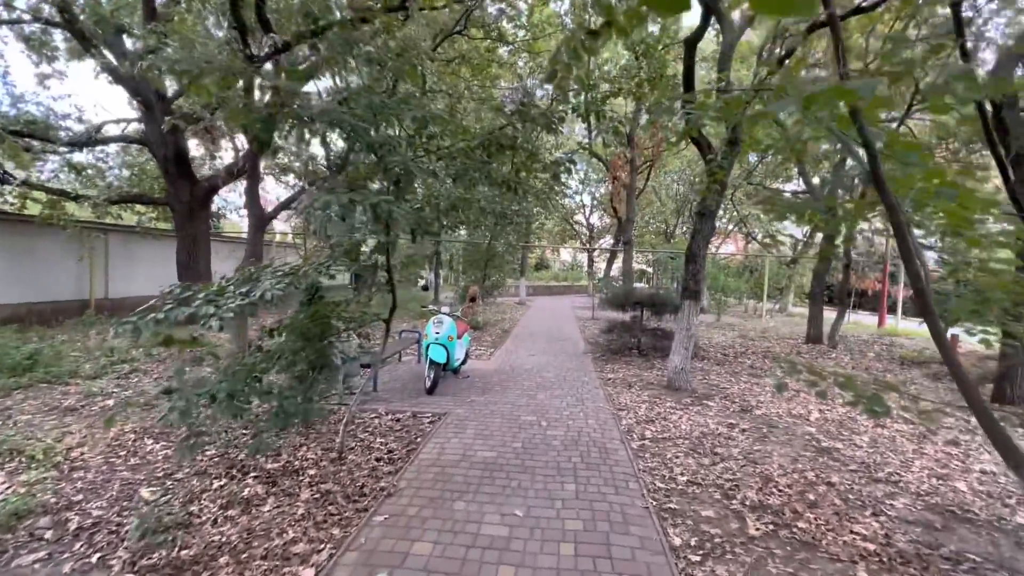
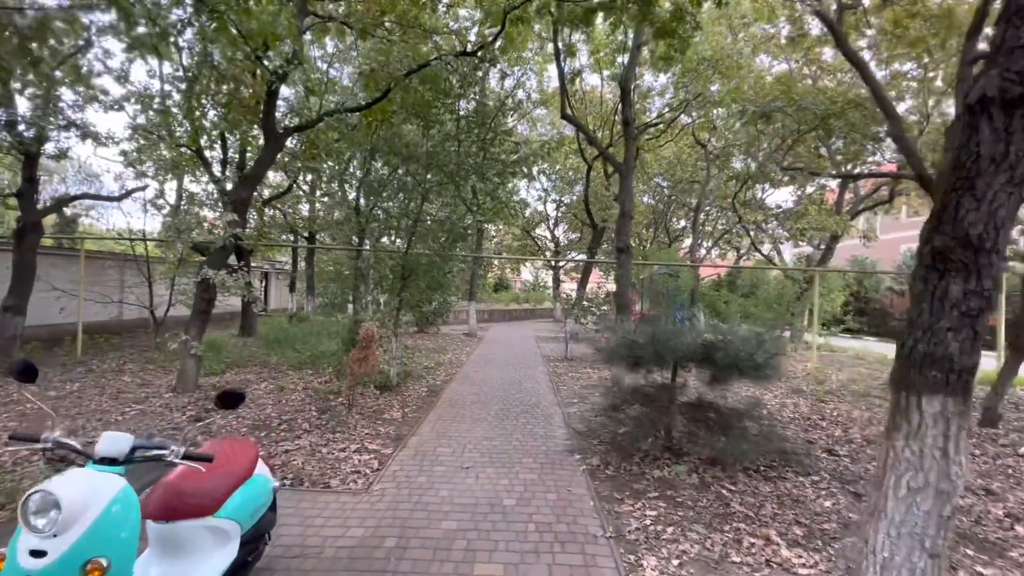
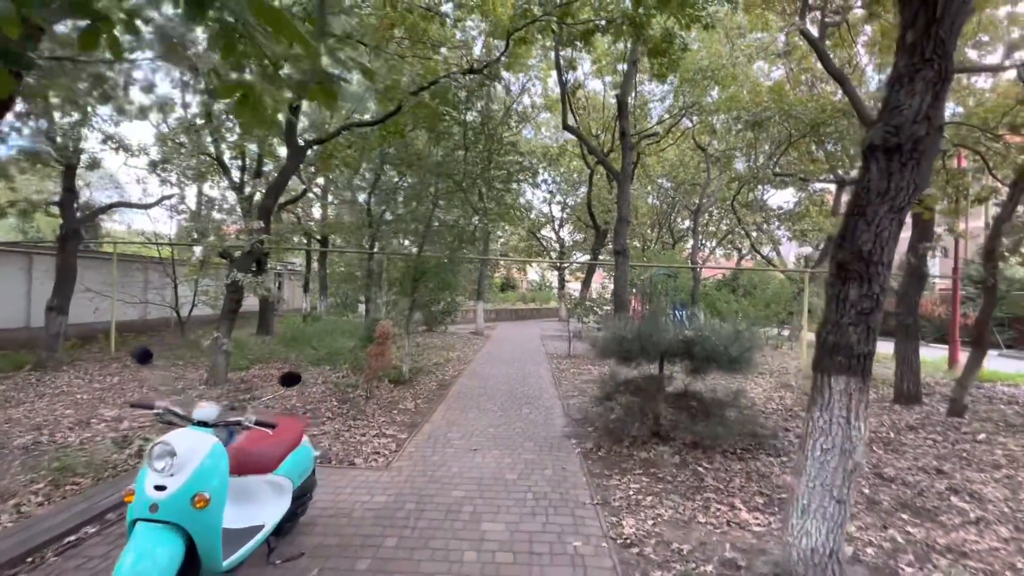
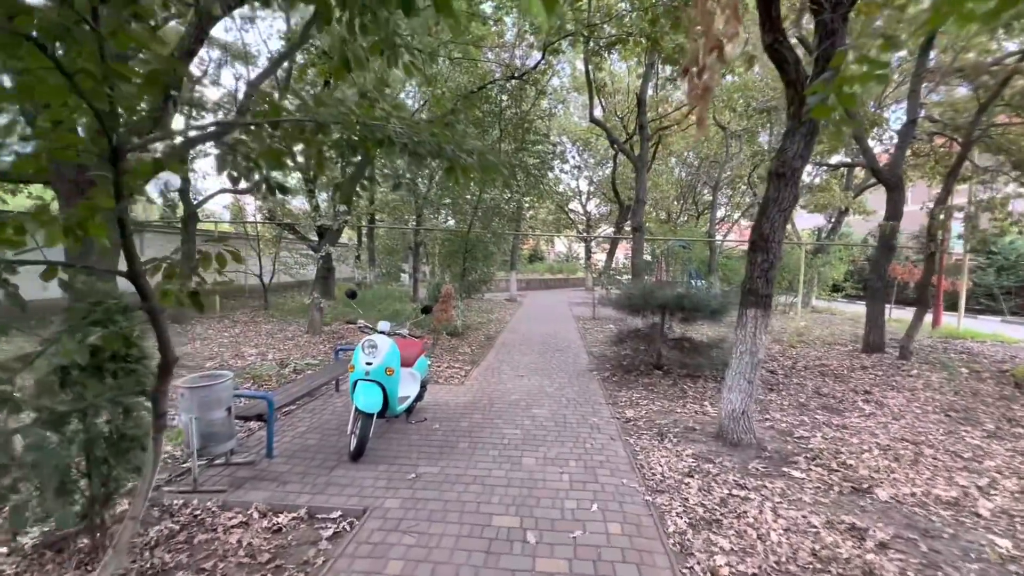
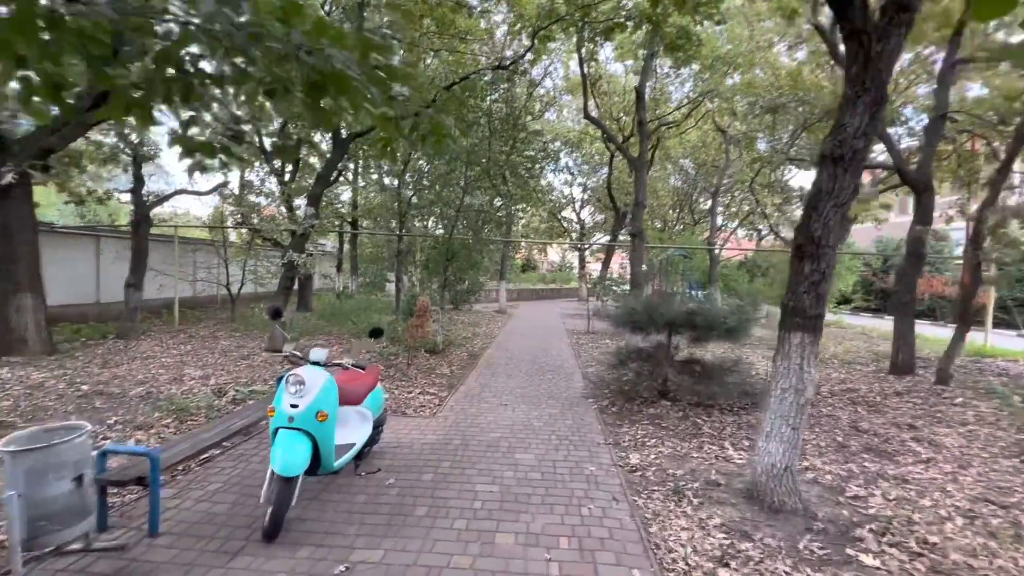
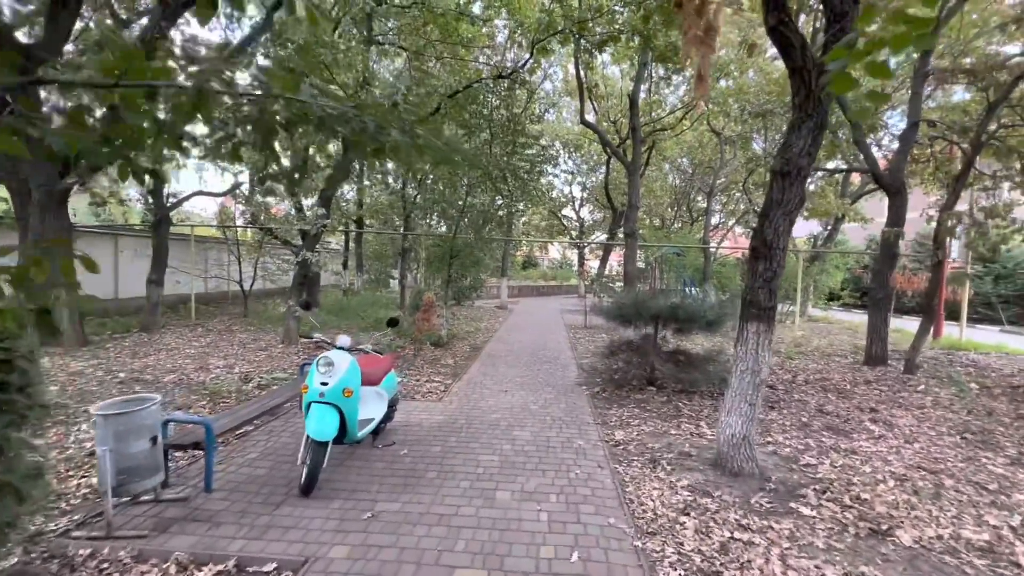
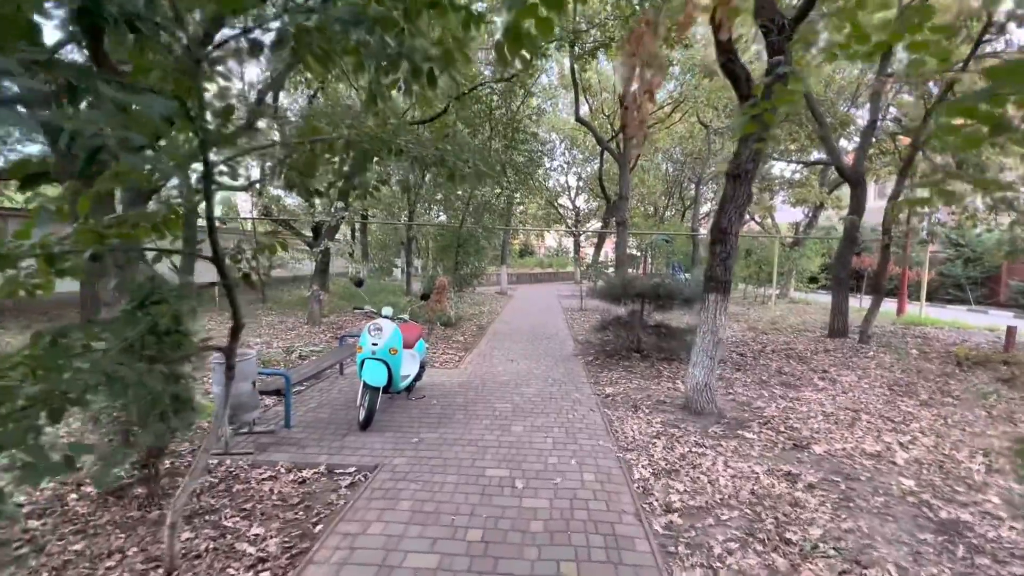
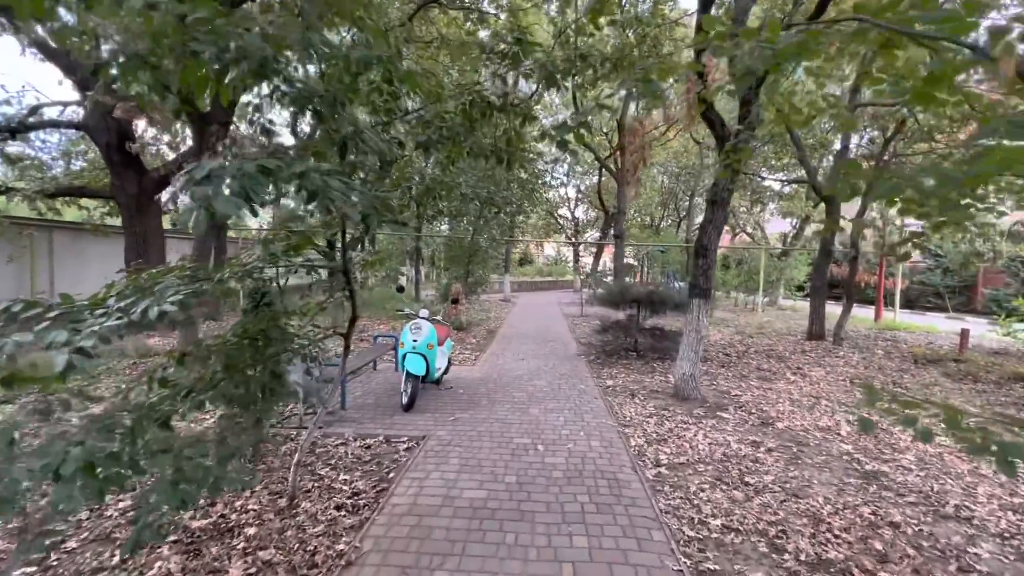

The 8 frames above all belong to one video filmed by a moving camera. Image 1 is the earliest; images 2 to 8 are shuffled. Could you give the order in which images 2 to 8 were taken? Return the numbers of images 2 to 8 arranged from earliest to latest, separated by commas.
8, 7, 4, 6, 5, 3, 2
